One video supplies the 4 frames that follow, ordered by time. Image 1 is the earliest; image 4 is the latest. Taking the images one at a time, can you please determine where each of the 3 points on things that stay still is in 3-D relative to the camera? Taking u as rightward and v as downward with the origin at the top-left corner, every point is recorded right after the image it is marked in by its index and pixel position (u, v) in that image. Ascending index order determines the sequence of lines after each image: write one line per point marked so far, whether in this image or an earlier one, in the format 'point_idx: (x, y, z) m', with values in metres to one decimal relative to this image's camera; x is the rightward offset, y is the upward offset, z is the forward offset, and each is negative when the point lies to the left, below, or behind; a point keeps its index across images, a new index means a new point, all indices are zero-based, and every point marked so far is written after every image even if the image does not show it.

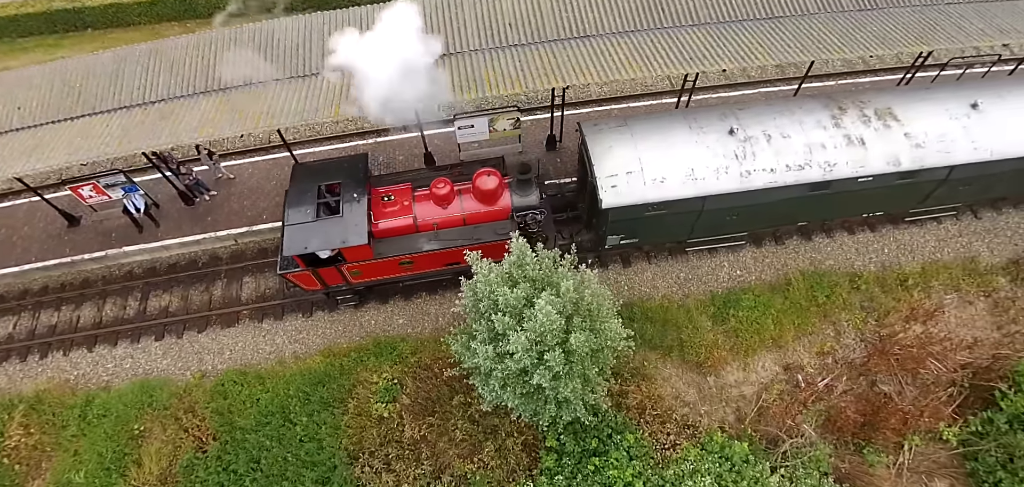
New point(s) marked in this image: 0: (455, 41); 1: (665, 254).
0: (-1.1, +4.1, +8.7) m
1: (+3.6, -0.2, +10.0) m
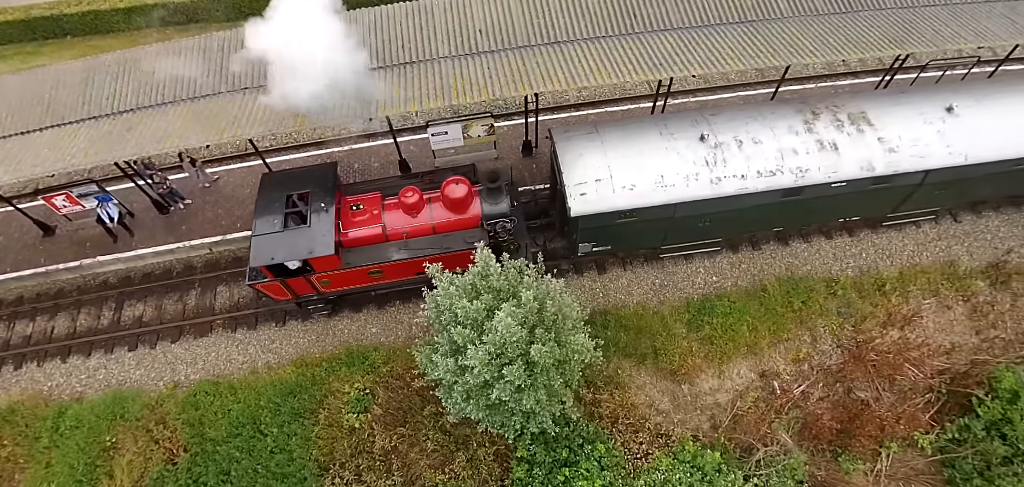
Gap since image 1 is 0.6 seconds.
0: (-1.7, +3.9, +8.6) m
1: (+3.0, -0.4, +9.9) m
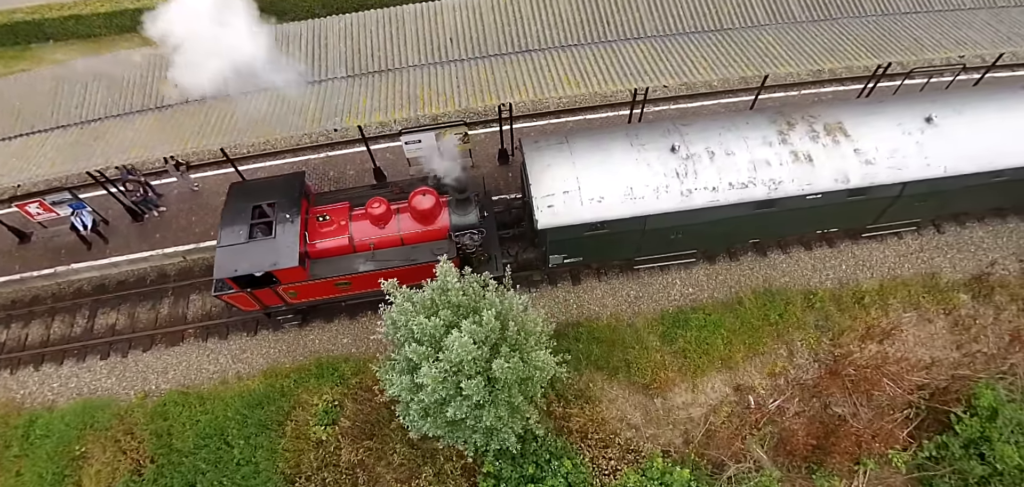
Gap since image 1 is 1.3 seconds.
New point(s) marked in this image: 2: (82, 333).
0: (-2.3, +3.7, +8.5) m
1: (+2.4, -0.6, +9.7) m
2: (-9.7, -2.0, +9.7) m
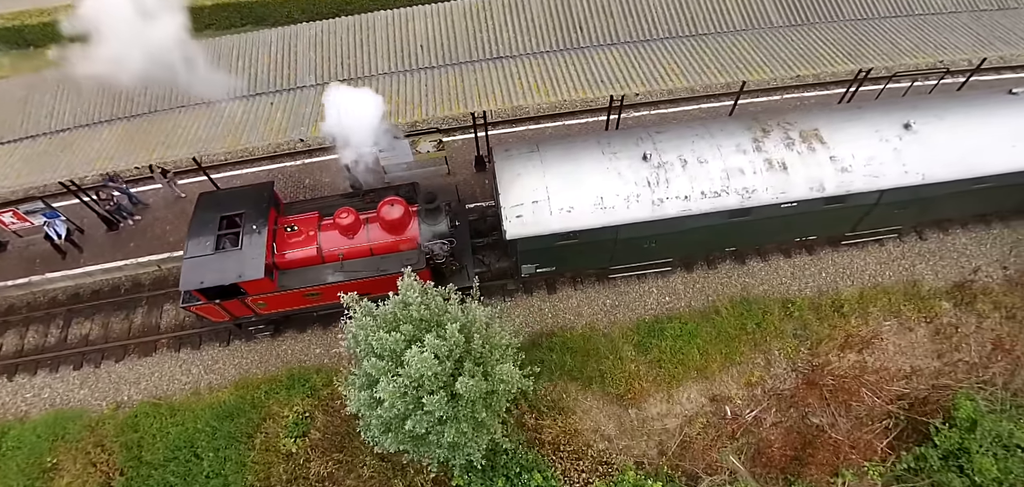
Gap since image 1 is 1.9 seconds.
0: (-2.9, +3.5, +8.4) m
1: (+1.9, -0.8, +9.6) m
2: (-10.2, -2.2, +9.6) m
